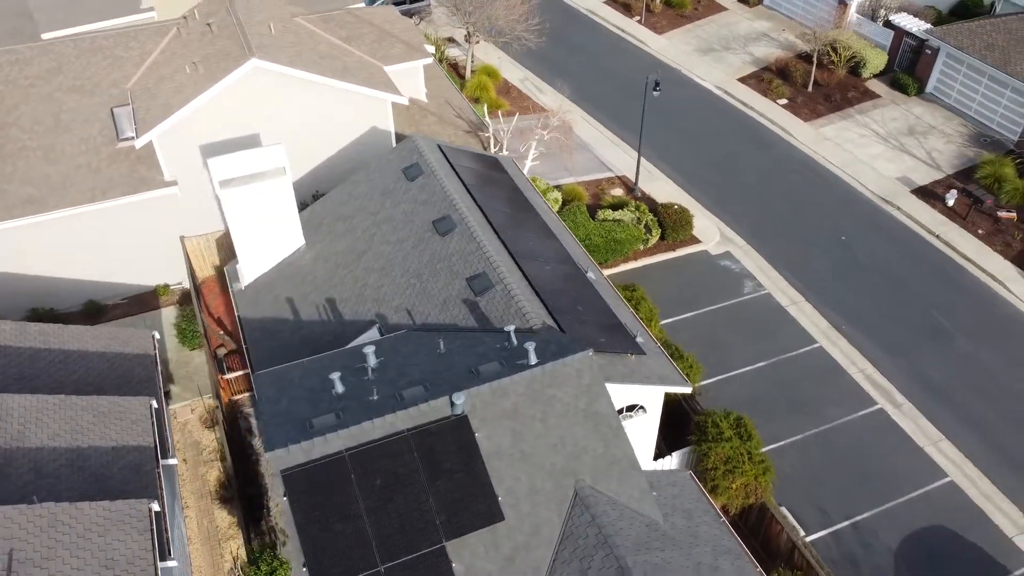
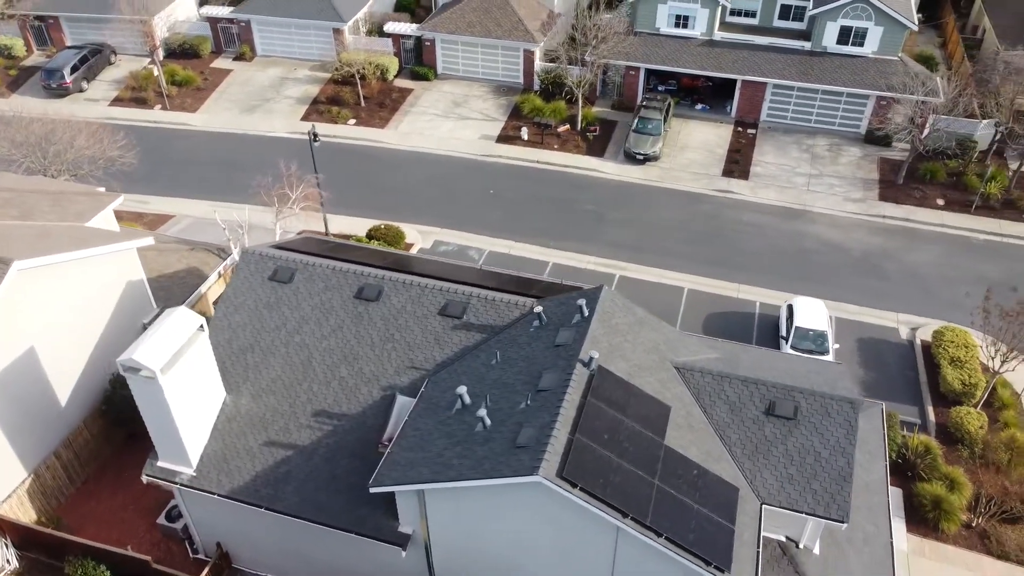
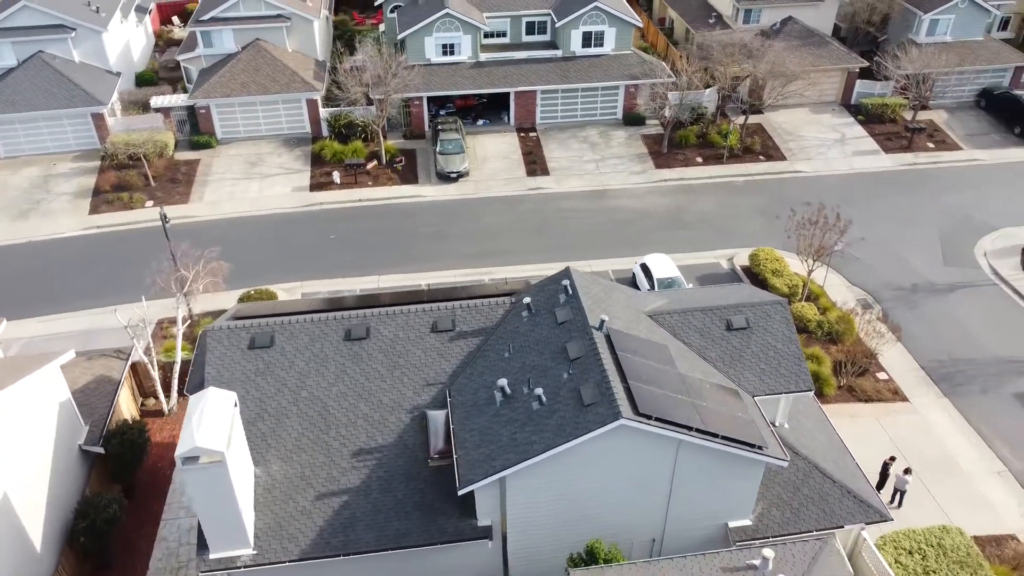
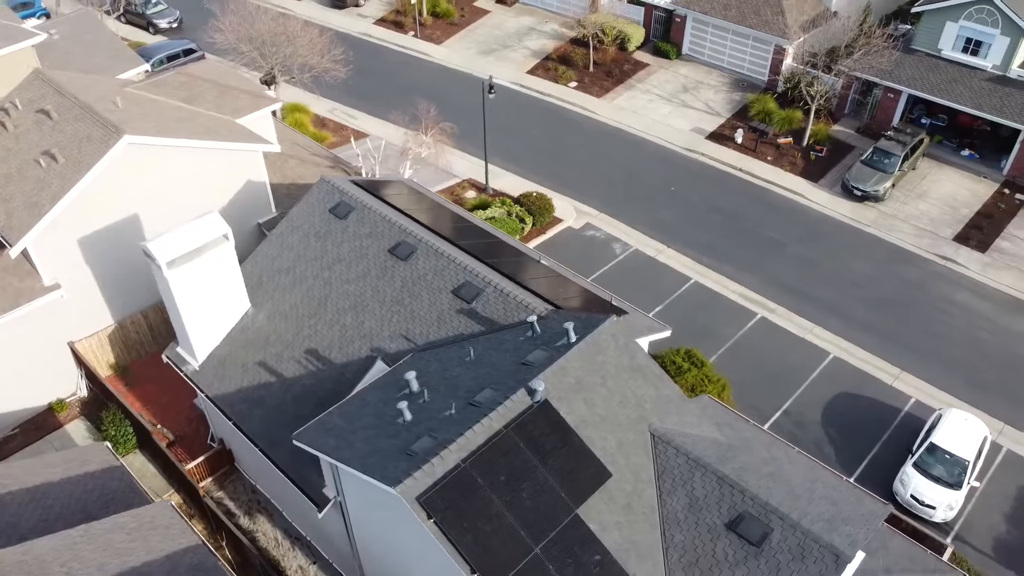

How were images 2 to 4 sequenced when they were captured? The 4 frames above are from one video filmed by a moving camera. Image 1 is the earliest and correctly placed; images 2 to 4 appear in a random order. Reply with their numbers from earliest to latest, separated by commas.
4, 2, 3
